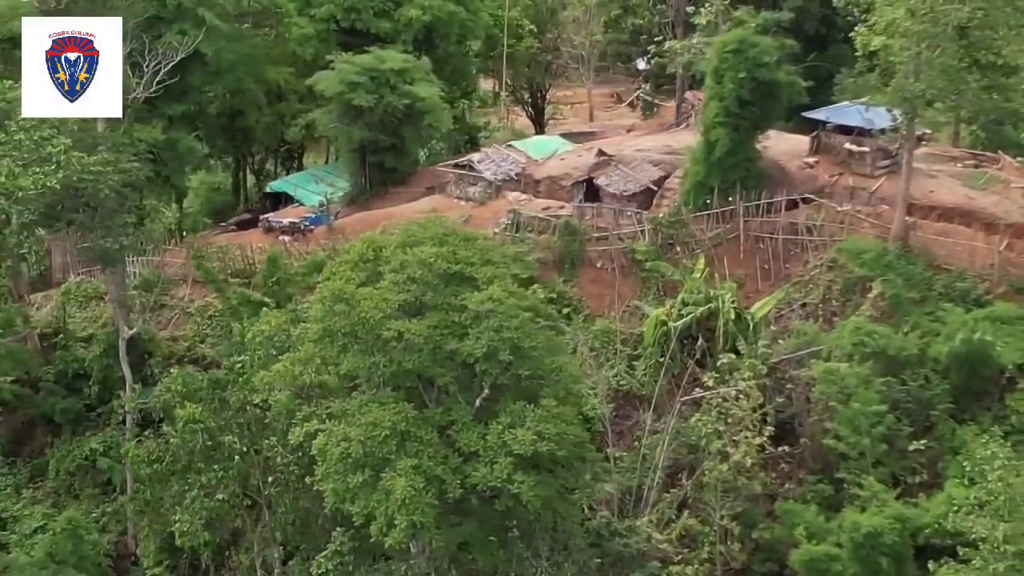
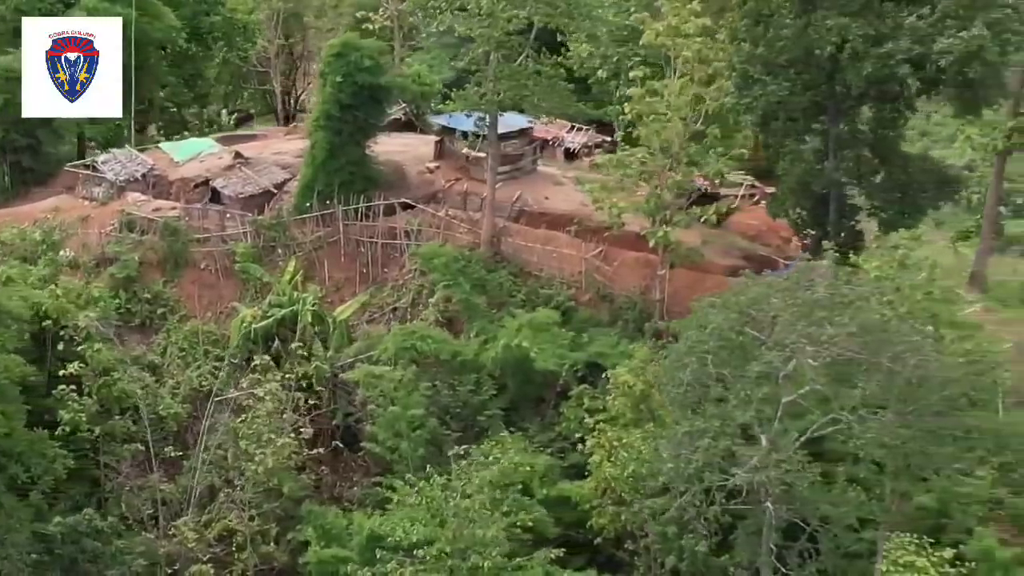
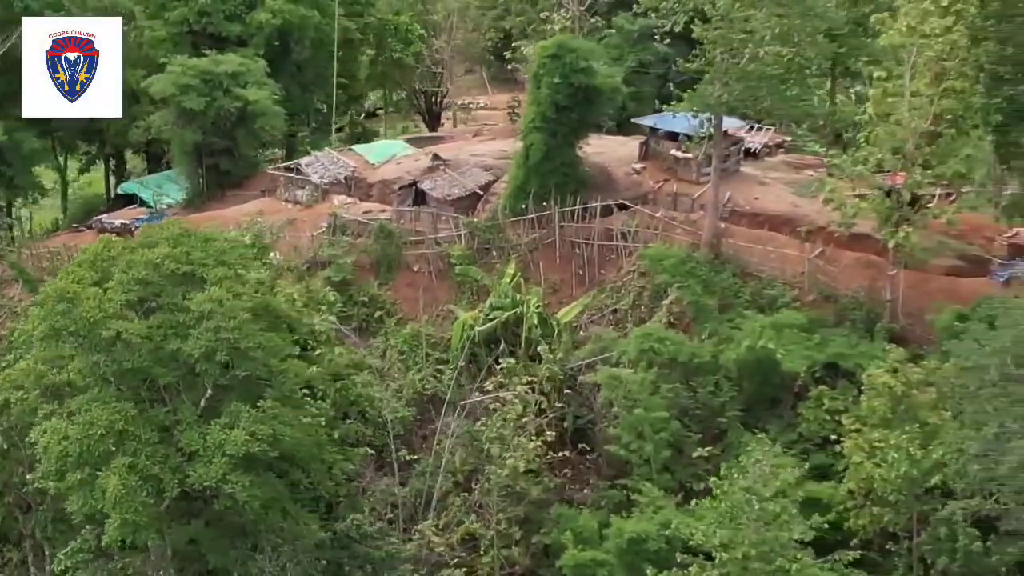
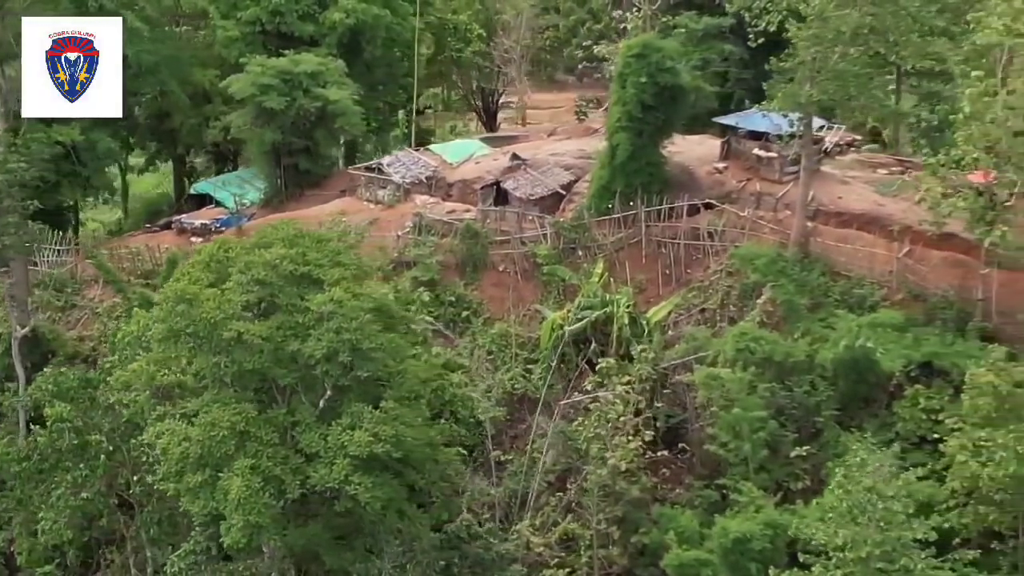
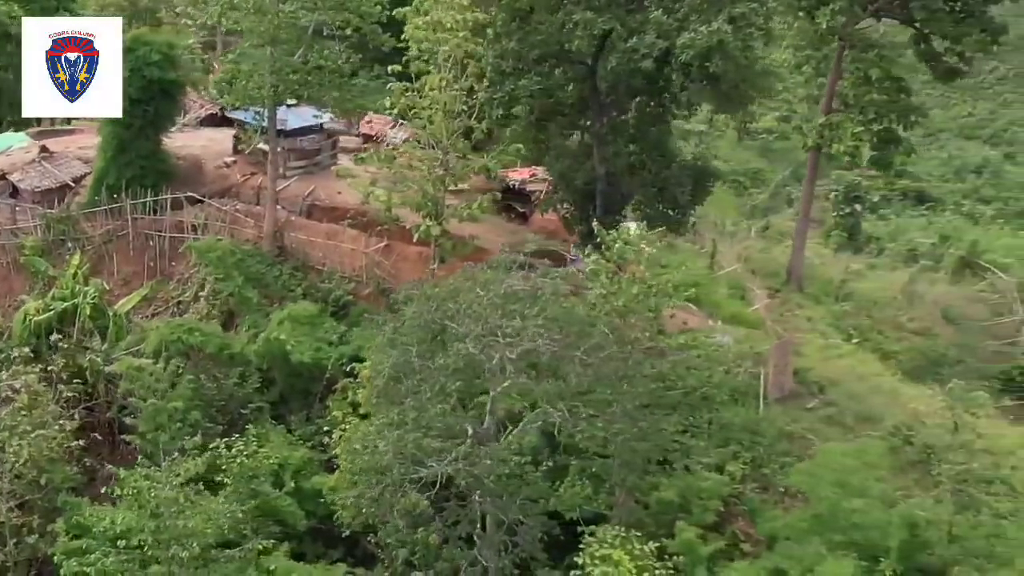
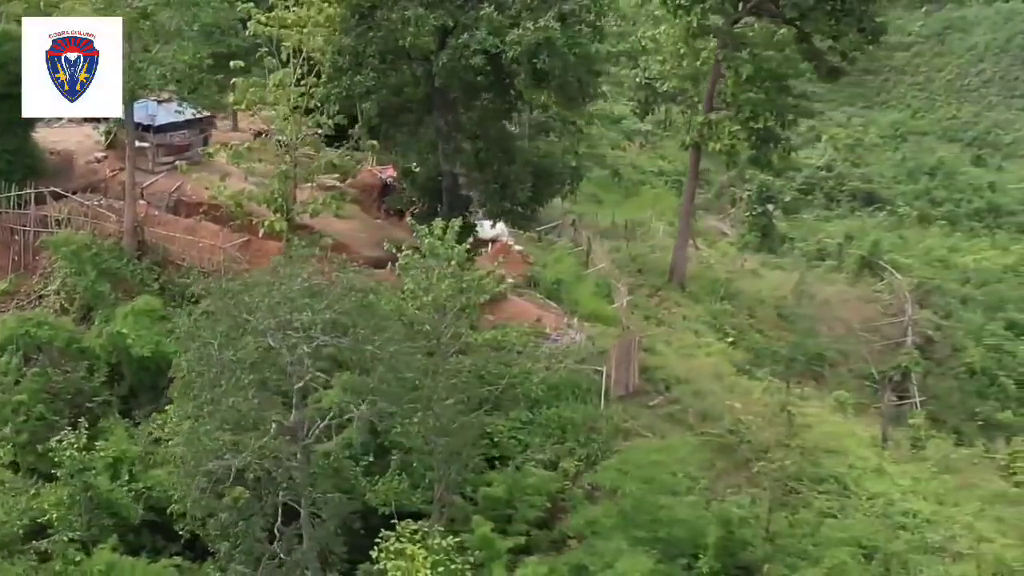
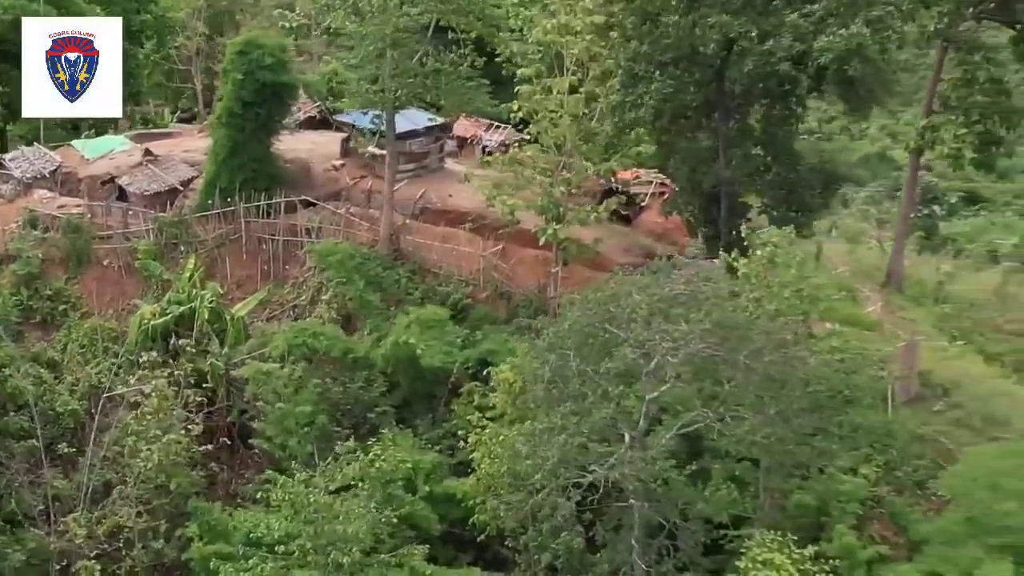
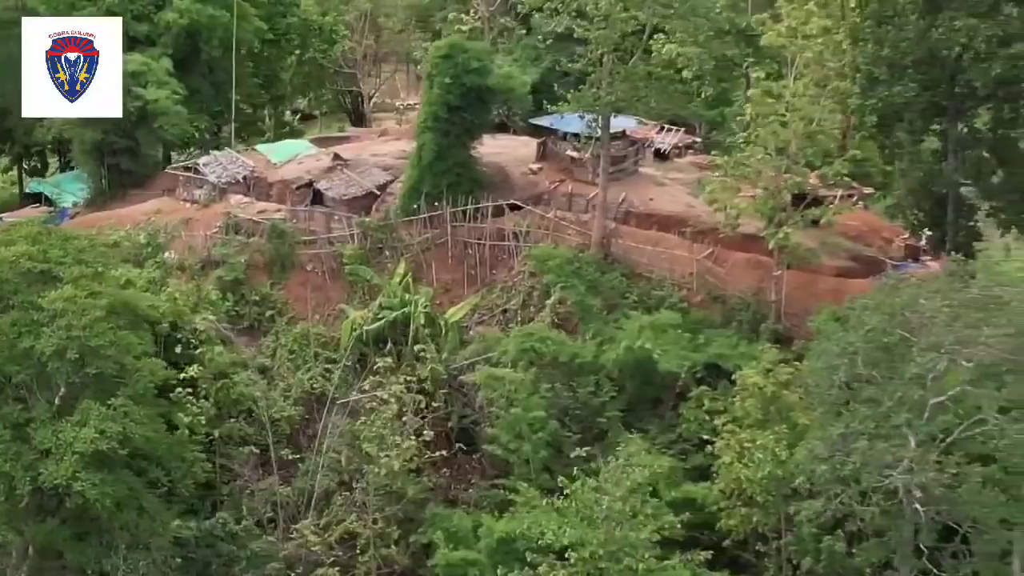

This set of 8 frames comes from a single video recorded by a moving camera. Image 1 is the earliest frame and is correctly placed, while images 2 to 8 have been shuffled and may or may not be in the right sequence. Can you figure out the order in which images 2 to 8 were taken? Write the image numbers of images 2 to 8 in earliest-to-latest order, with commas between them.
4, 3, 8, 2, 7, 5, 6
